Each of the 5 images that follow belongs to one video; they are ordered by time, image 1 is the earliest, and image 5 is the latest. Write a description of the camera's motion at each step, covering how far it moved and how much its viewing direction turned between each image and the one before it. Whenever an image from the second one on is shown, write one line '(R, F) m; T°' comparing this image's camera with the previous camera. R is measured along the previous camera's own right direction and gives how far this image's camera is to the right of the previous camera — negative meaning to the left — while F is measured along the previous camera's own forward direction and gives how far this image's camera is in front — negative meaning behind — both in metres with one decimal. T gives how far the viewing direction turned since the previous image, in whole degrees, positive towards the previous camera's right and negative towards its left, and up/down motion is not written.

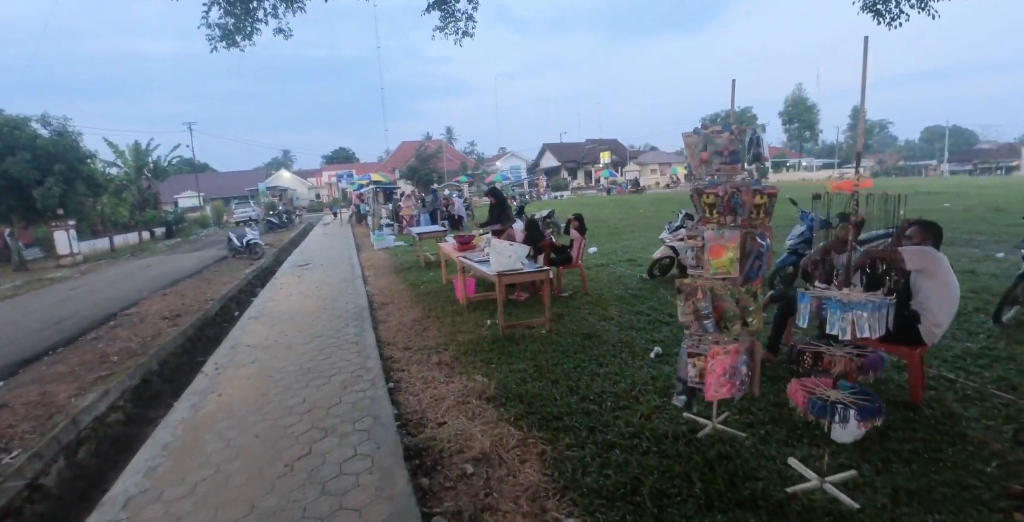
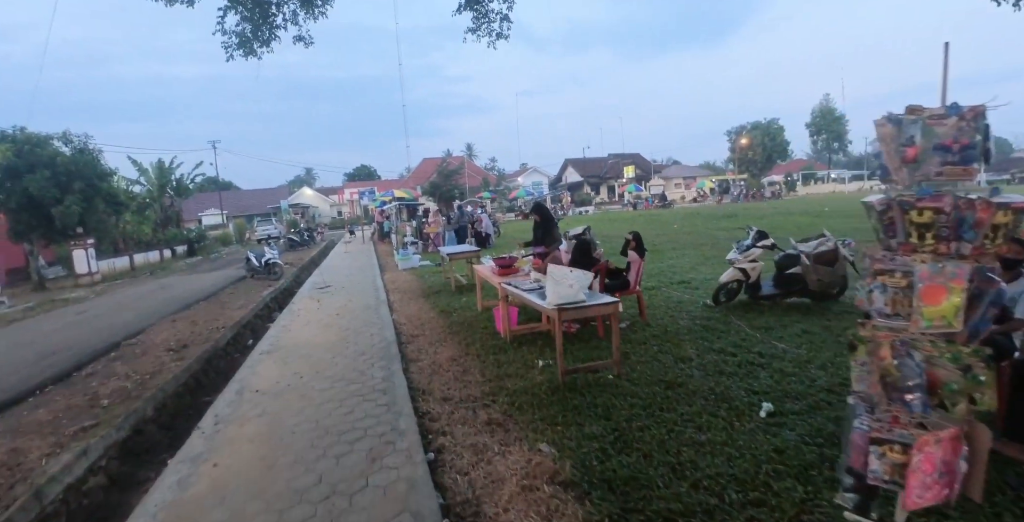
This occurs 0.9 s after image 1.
(-0.4, +0.9) m; -2°
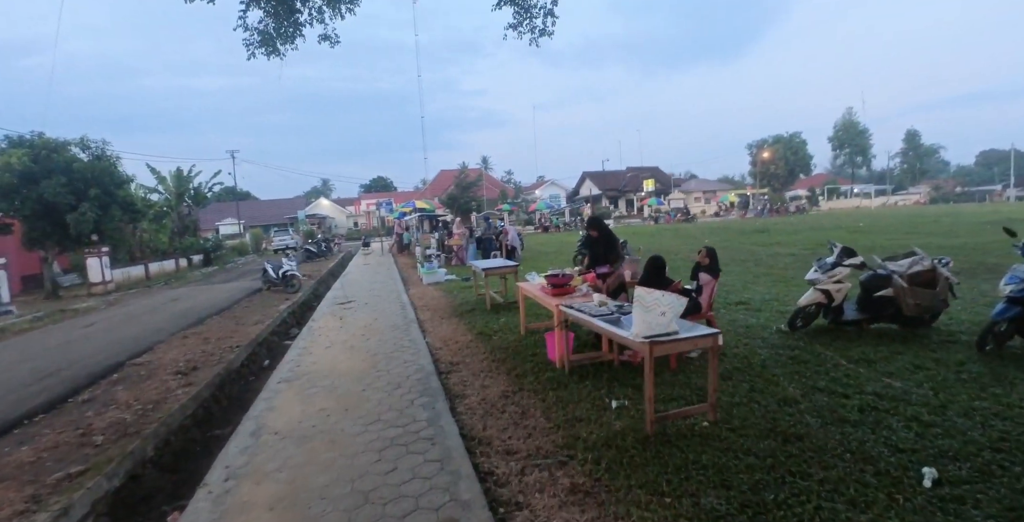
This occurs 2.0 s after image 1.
(-0.5, +0.7) m; -1°
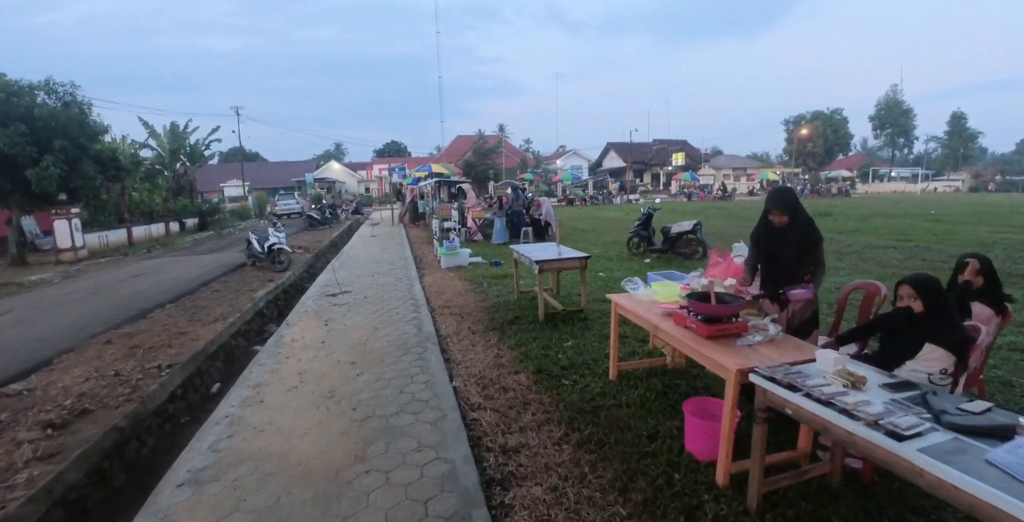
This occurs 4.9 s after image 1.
(-0.6, +2.2) m; -1°
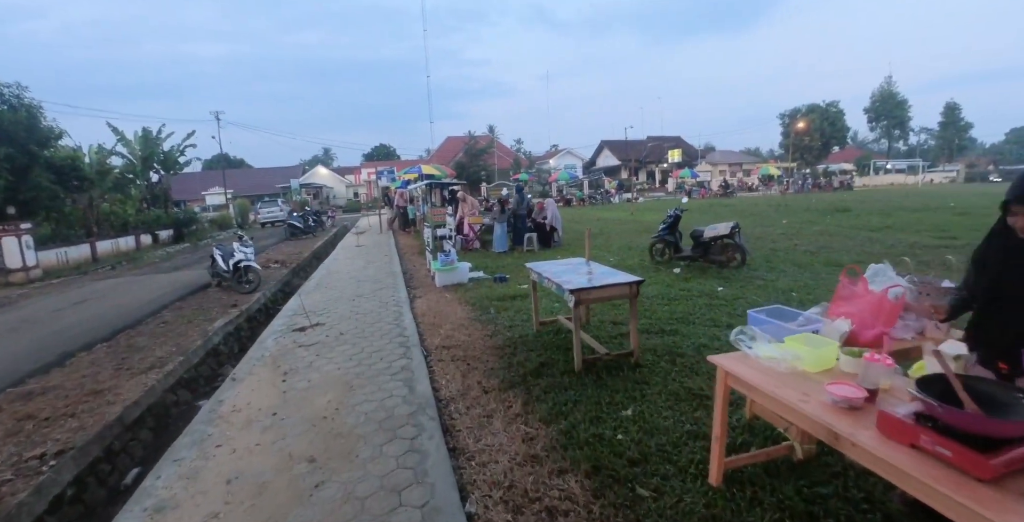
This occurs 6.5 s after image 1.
(-0.2, +1.2) m; +1°
